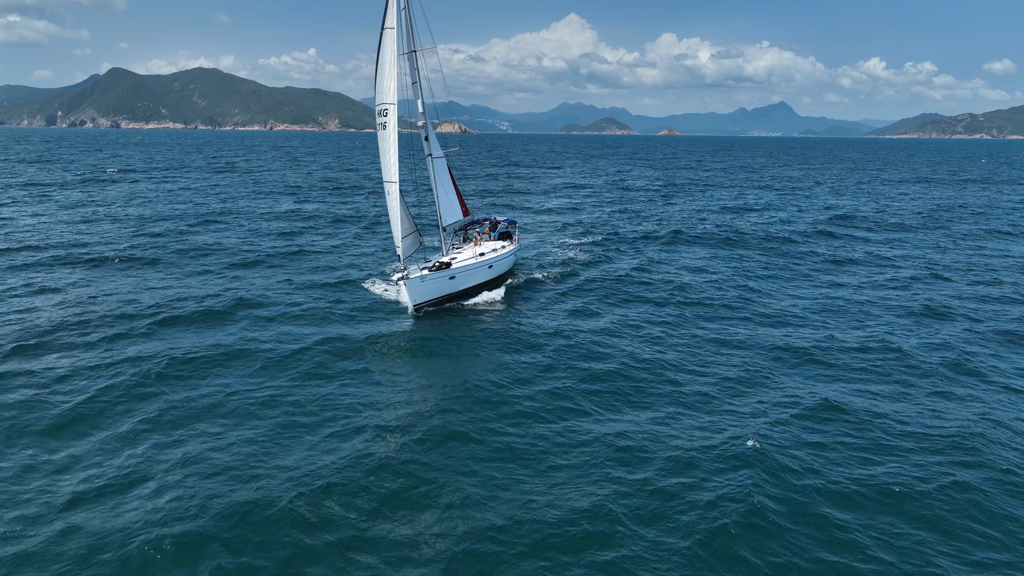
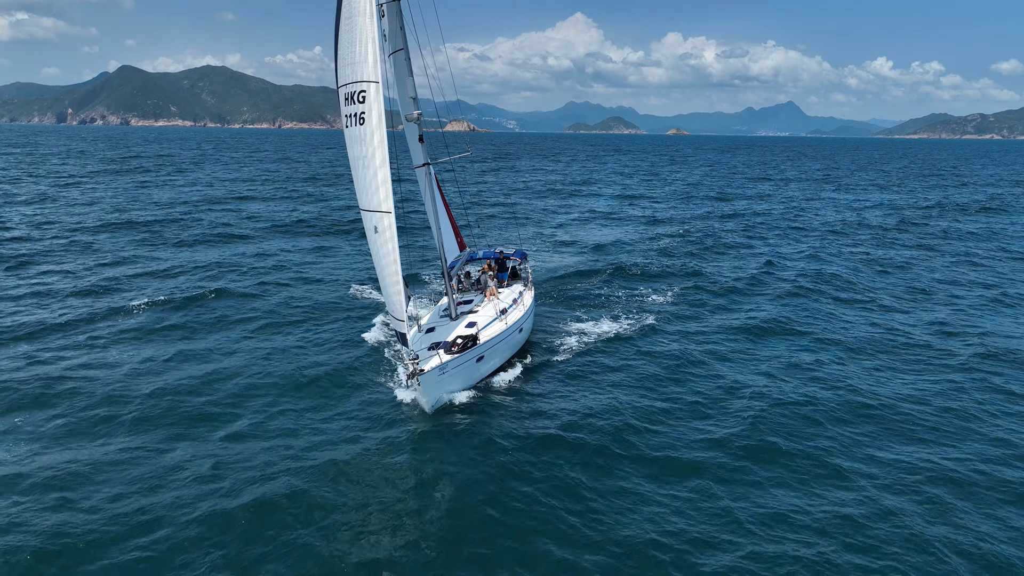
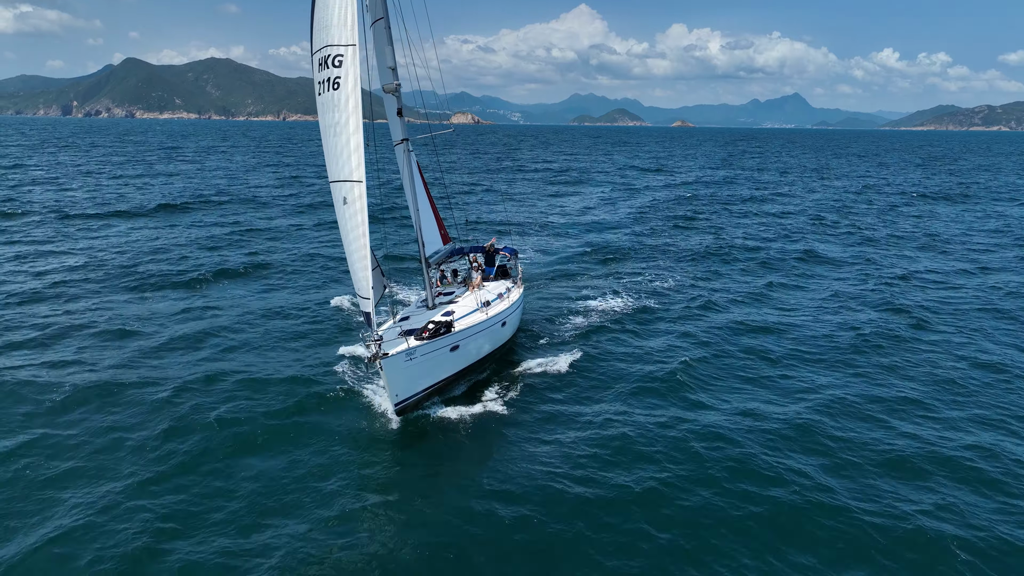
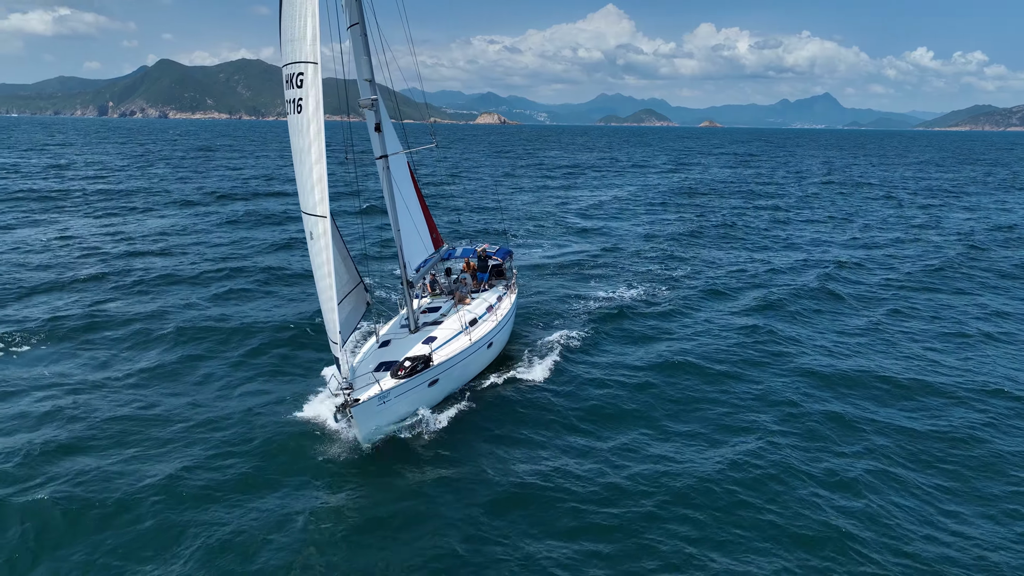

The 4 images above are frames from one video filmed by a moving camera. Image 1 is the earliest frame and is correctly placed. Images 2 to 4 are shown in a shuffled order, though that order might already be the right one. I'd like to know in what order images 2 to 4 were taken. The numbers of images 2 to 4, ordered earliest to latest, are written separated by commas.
2, 3, 4
